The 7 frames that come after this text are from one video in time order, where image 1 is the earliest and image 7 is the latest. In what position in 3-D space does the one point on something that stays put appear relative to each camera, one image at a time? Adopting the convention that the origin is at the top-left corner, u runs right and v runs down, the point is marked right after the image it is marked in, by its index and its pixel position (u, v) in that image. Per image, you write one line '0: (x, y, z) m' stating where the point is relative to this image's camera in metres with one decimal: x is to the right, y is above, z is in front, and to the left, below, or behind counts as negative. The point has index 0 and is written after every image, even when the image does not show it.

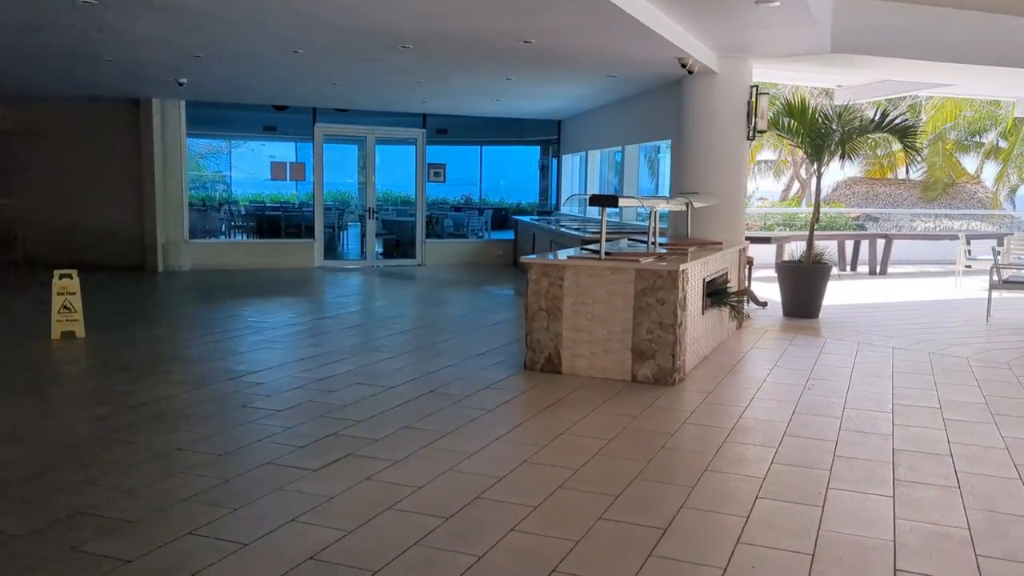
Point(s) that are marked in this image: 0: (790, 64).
0: (+2.4, +1.9, +7.4) m
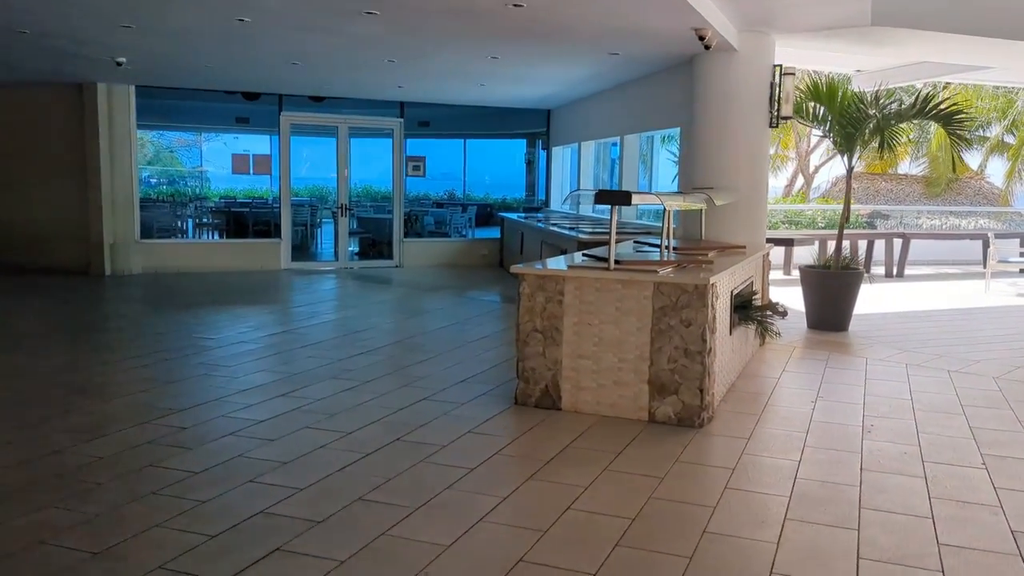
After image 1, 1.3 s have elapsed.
0: (+2.3, +1.8, +6.5) m
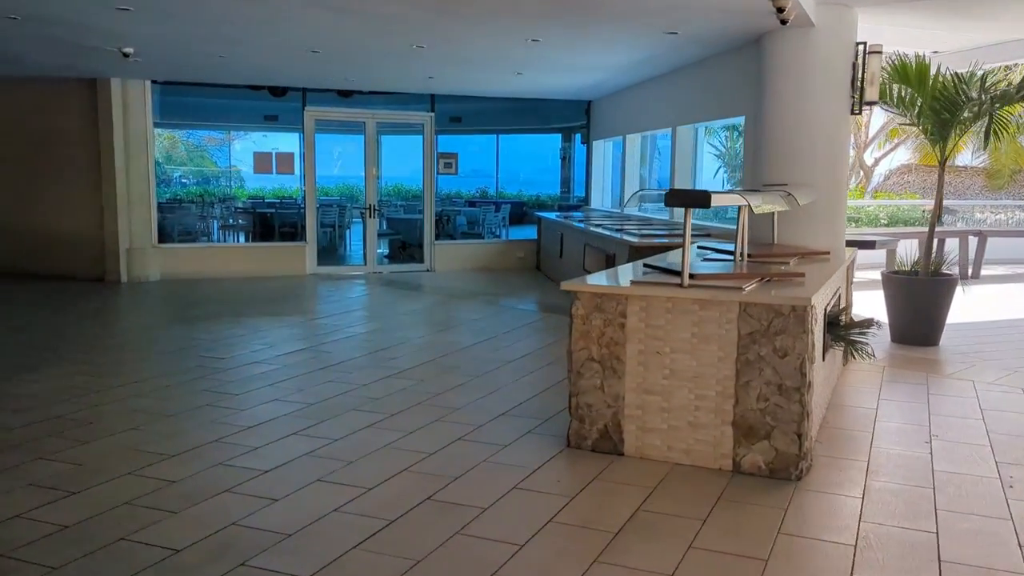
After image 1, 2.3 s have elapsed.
0: (+2.5, +1.8, +5.7) m
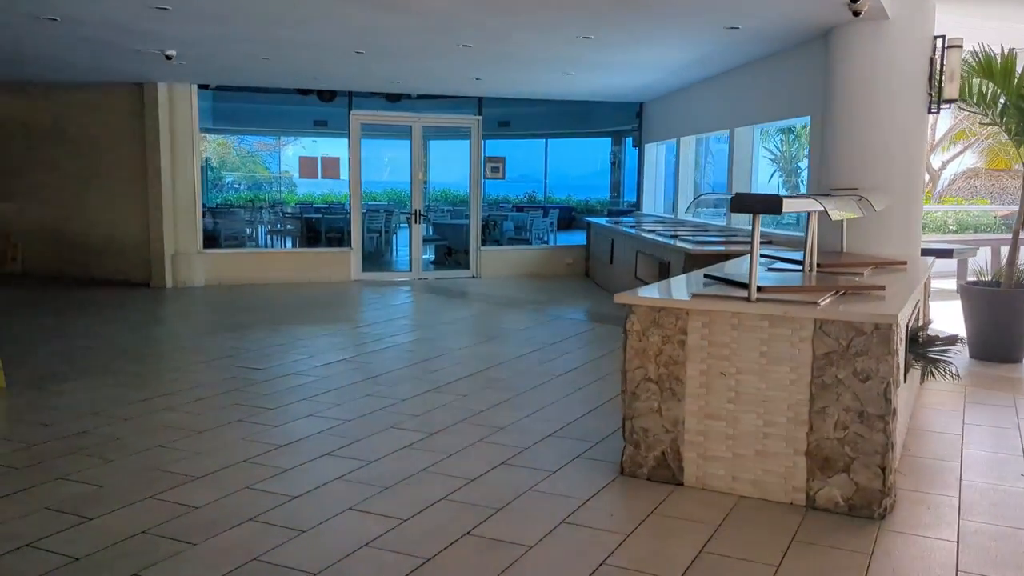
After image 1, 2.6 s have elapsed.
0: (+2.9, +1.7, +5.2) m
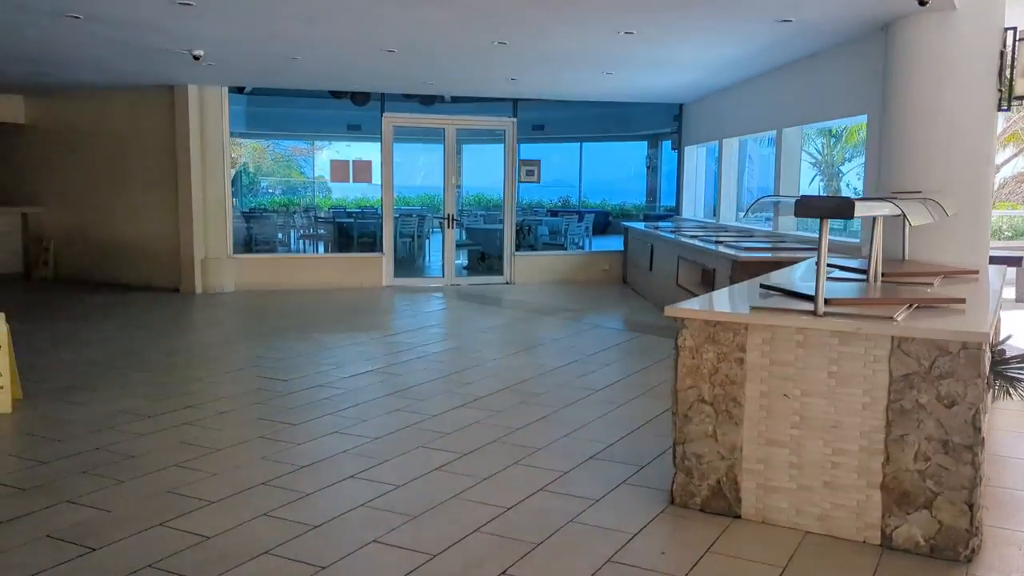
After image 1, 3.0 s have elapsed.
0: (+3.1, +1.6, +4.9) m
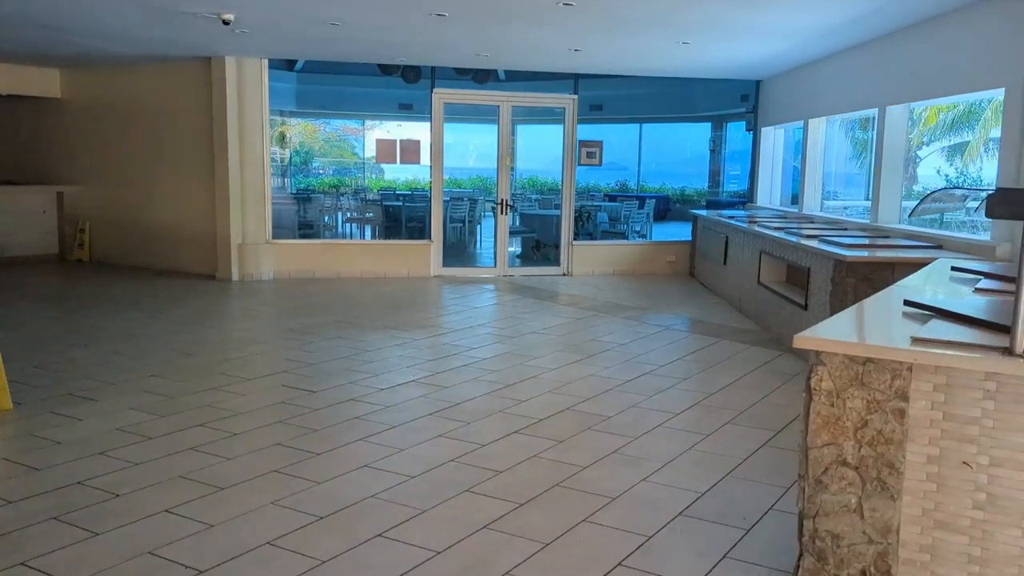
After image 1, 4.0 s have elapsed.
0: (+3.4, +1.6, +3.9) m
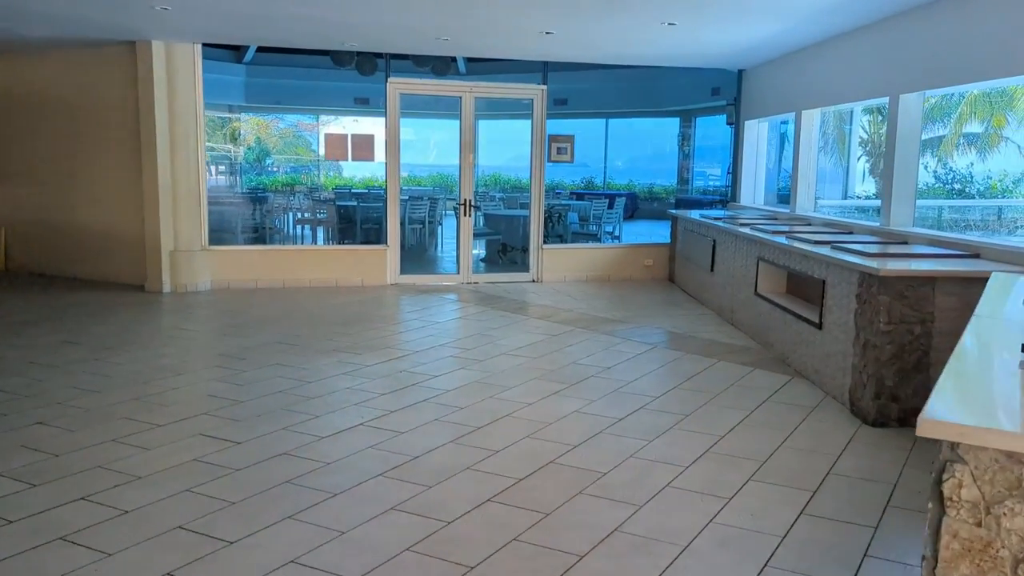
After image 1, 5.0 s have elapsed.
0: (+3.3, +1.5, +3.3) m
